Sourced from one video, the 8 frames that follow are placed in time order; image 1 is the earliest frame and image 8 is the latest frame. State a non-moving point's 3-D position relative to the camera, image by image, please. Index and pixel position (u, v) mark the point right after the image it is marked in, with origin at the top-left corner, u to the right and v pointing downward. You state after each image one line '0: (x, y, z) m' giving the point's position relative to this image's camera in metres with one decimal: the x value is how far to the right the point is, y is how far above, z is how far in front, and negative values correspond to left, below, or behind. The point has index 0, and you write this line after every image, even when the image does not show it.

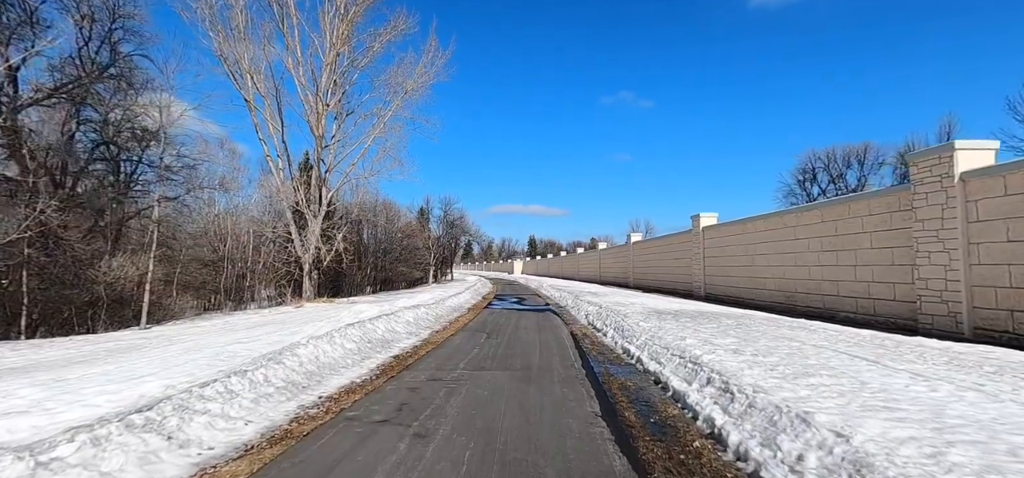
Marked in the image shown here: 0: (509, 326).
0: (-0.1, -2.1, +13.0) m
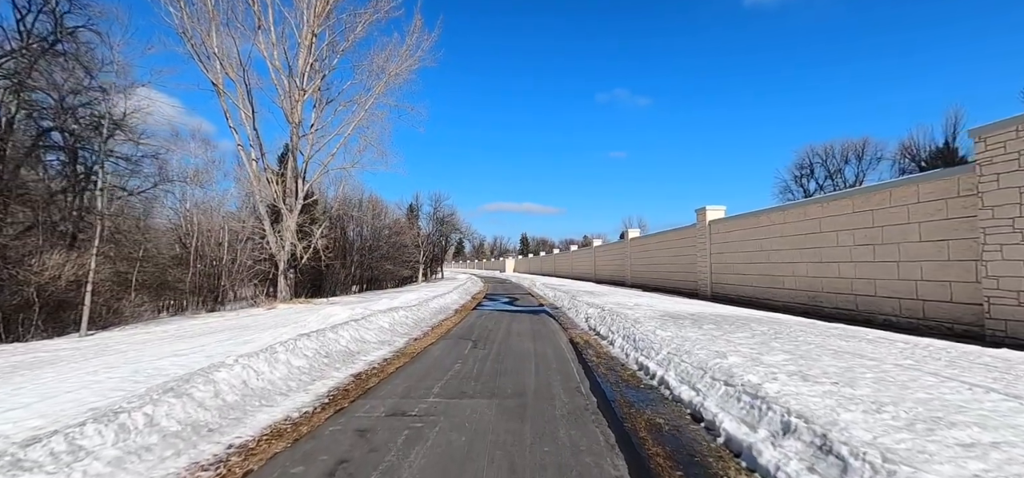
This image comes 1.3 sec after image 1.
0: (-0.3, -2.0, +11.4) m
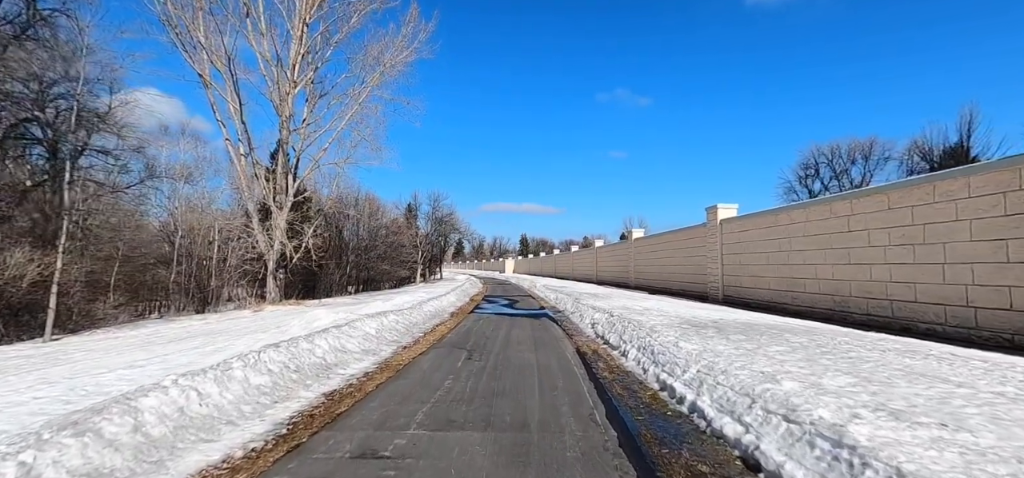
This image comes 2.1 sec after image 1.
0: (-0.3, -1.9, +10.4) m
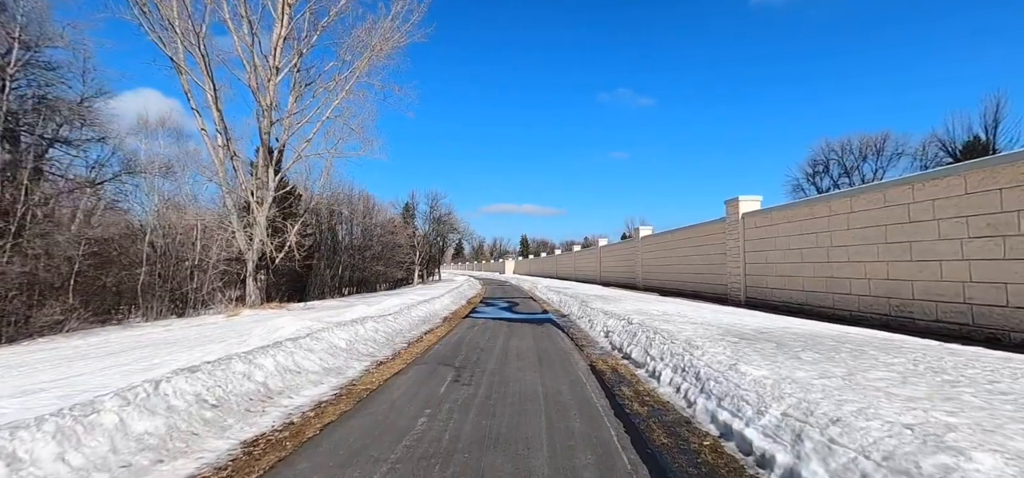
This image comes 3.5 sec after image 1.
0: (-0.3, -1.8, +8.6) m
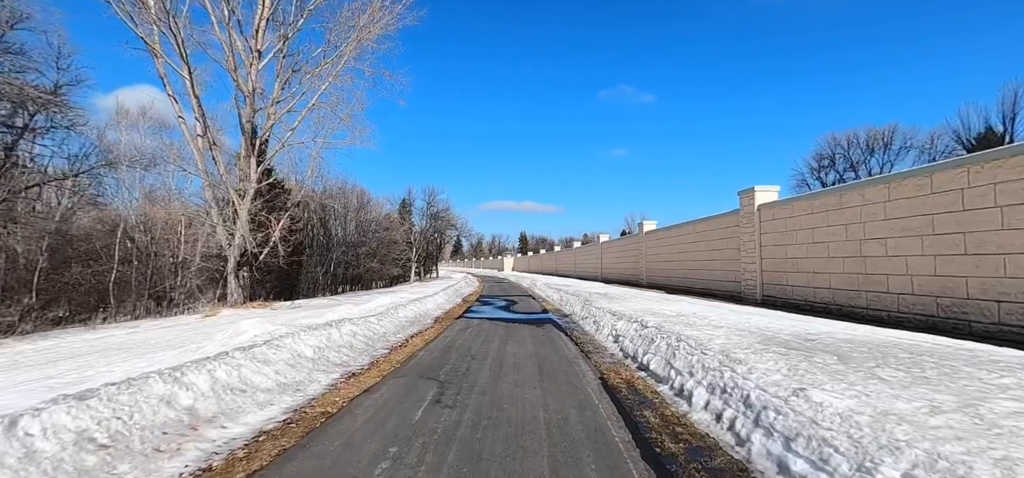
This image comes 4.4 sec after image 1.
0: (-0.3, -1.7, +7.4) m
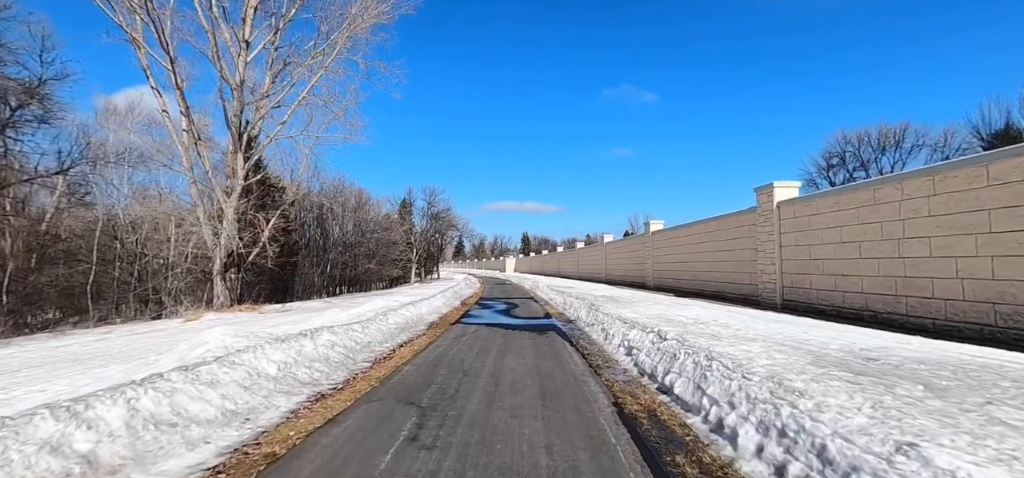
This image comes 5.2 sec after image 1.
0: (-0.4, -1.7, +6.3) m
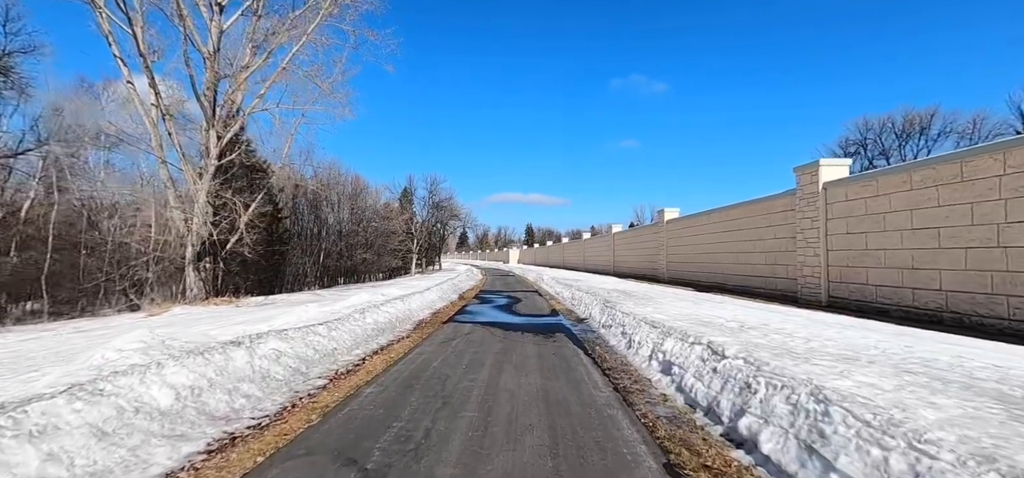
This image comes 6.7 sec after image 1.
0: (-0.4, -1.5, +4.5) m
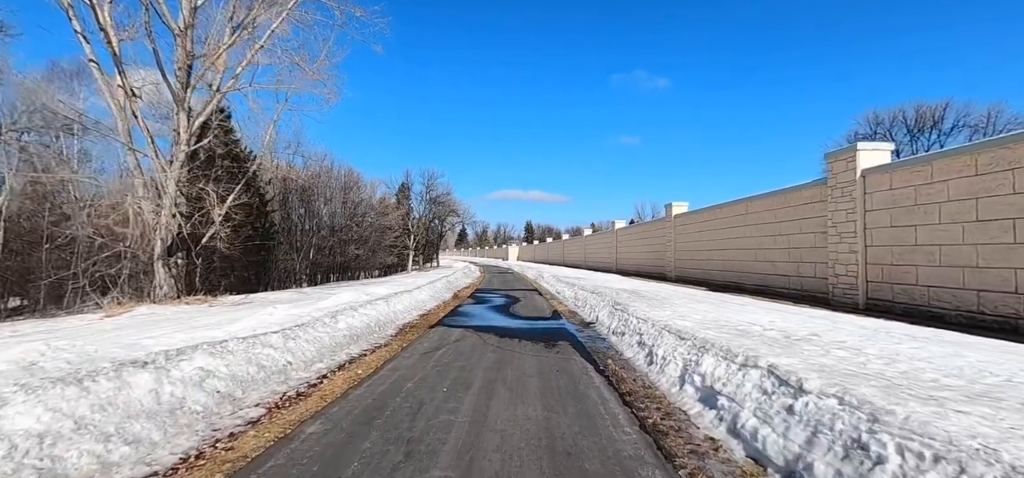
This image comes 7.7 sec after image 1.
0: (-0.5, -1.4, +3.1) m
